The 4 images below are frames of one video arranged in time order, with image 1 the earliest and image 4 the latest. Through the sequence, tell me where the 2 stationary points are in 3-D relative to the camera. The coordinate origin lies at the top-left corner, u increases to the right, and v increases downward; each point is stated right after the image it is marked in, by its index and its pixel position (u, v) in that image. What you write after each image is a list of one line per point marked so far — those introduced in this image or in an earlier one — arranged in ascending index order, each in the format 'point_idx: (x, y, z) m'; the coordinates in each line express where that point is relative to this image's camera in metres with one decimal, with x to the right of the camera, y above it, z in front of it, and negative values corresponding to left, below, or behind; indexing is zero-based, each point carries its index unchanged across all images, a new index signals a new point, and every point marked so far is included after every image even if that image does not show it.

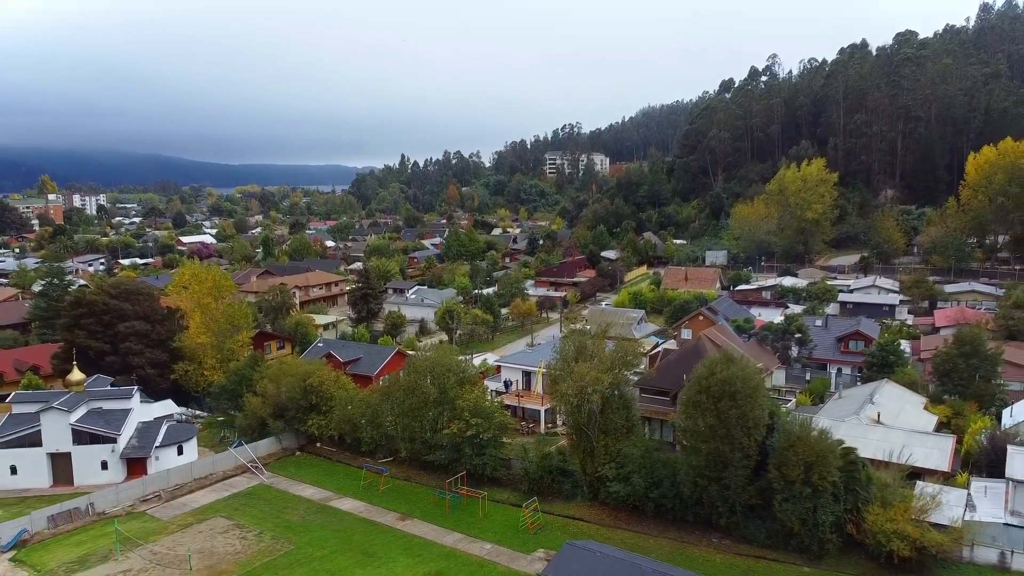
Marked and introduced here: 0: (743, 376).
0: (+5.1, -1.9, +13.1) m
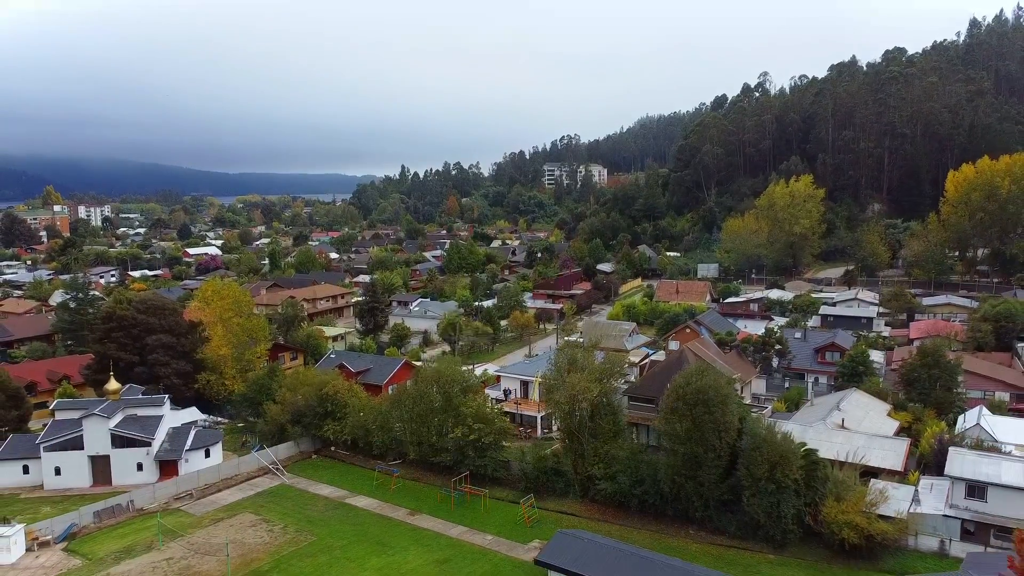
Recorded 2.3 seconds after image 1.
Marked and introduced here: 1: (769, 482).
0: (+5.0, -2.4, +14.8) m
1: (+6.1, -4.6, +14.1) m
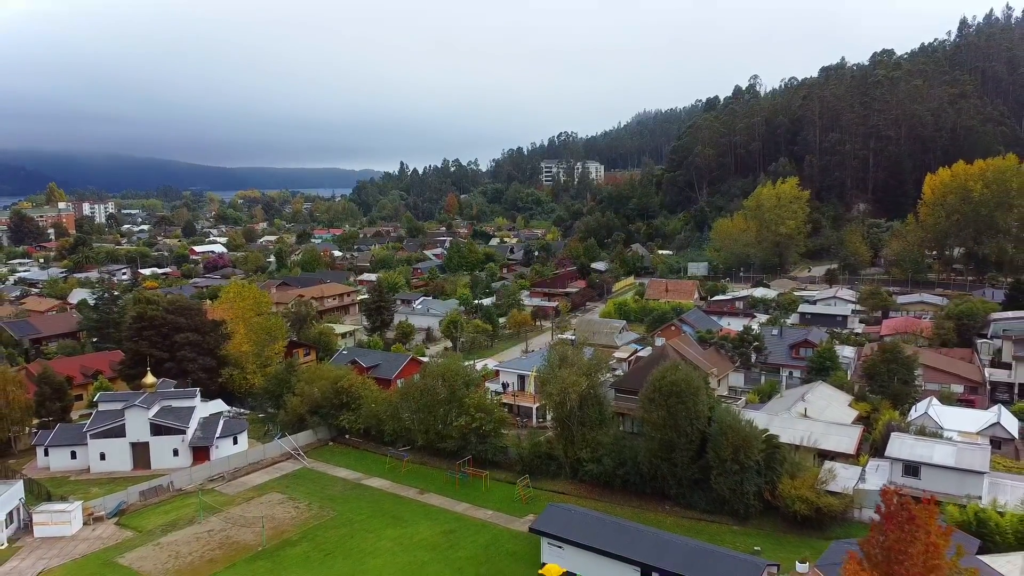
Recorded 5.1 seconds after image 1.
0: (+5.0, -2.6, +16.9) m
1: (+6.0, -4.7, +16.2) m
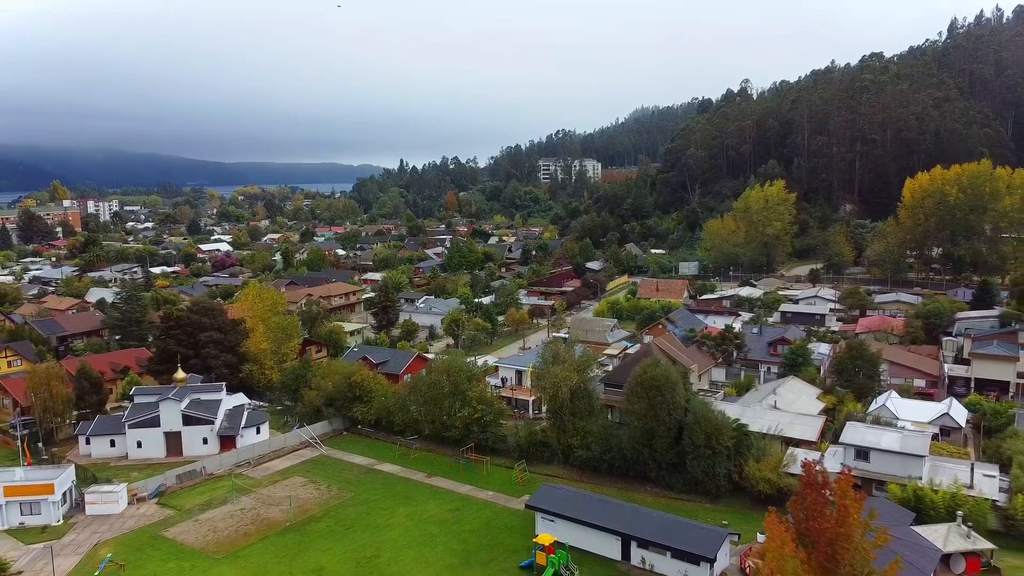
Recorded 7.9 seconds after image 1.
0: (+4.9, -2.7, +19.1) m
1: (+6.0, -4.9, +18.4) m
